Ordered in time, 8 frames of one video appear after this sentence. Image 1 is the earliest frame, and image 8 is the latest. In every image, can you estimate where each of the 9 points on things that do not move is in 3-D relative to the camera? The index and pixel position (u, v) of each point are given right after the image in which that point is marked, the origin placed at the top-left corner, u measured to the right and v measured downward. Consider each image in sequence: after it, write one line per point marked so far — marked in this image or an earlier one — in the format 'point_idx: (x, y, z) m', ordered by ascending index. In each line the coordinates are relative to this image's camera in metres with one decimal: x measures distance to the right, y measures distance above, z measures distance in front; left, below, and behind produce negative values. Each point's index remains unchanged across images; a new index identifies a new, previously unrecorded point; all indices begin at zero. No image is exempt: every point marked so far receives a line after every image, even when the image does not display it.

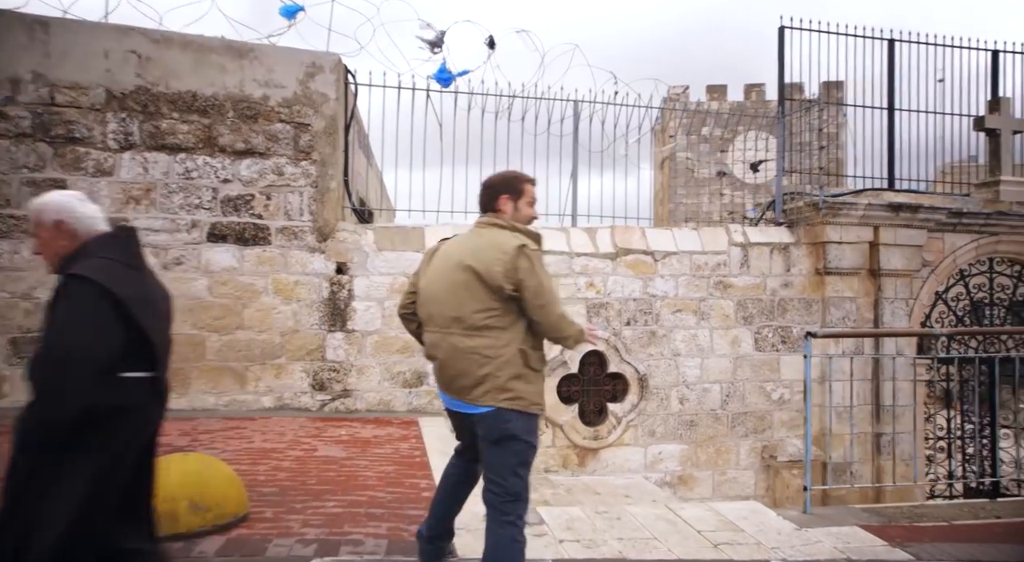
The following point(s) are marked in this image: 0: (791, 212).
0: (+2.5, +0.6, +5.8) m
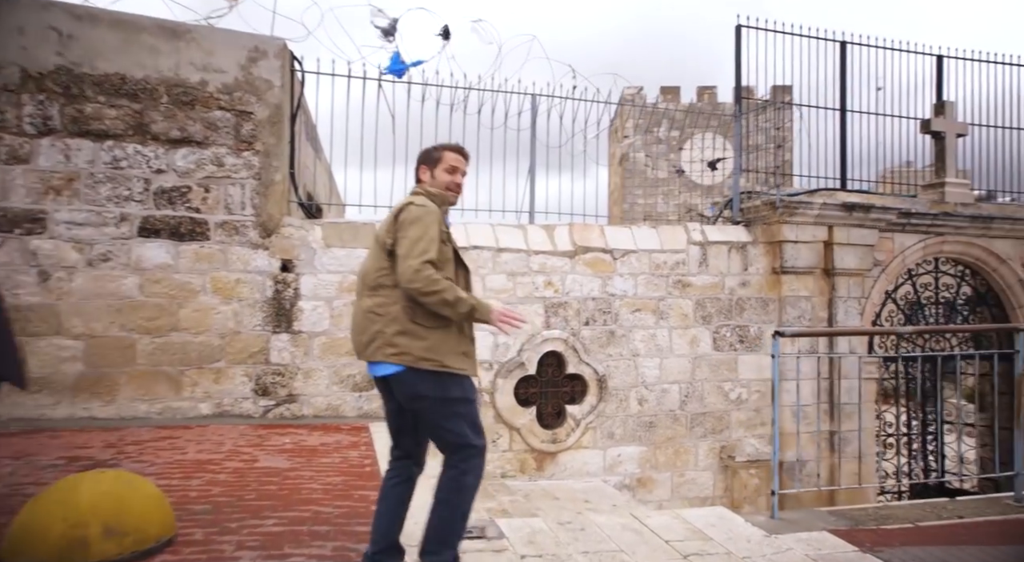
0: (+2.1, +0.6, +5.8) m
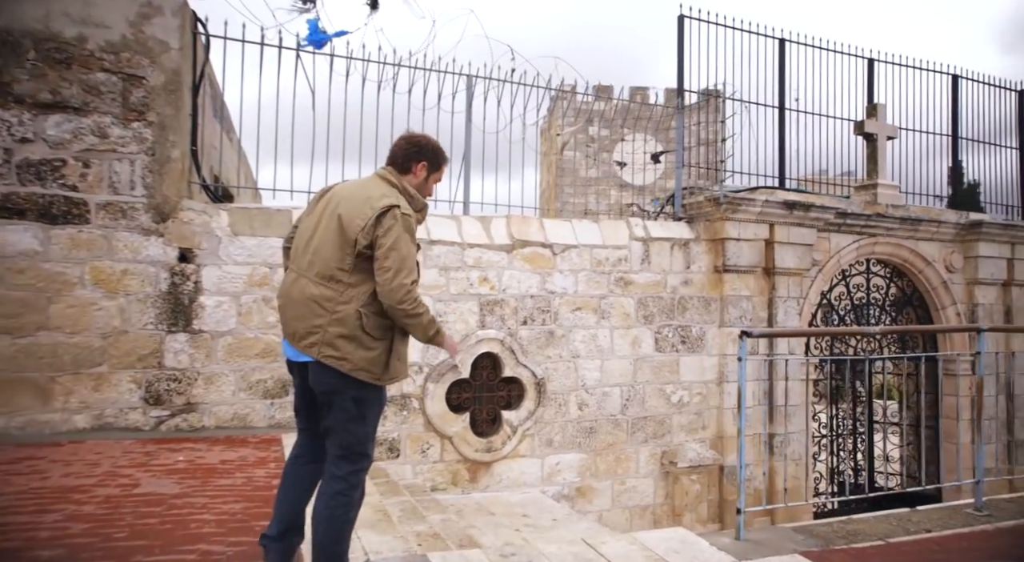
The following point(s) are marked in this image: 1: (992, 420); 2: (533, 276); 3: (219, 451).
0: (+1.6, +0.7, +5.6) m
1: (+5.0, -1.4, +6.6) m
2: (+0.2, 0.0, +4.9) m
3: (-1.6, -0.9, +3.5) m
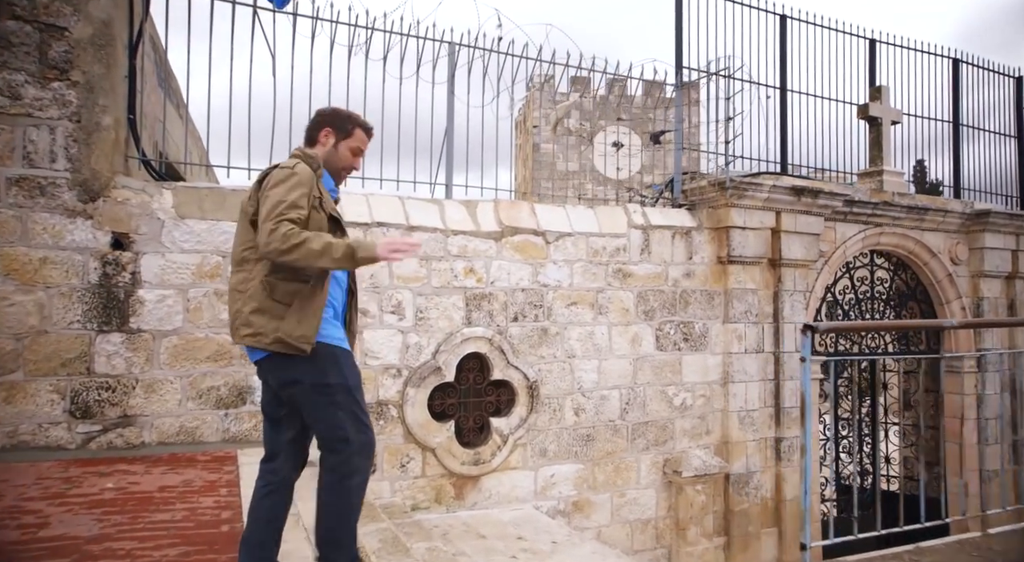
0: (+1.5, +0.7, +5.2) m
1: (+4.9, -1.4, +6.3) m
2: (+0.1, +0.1, +4.4) m
3: (-1.6, -0.9, +2.9) m
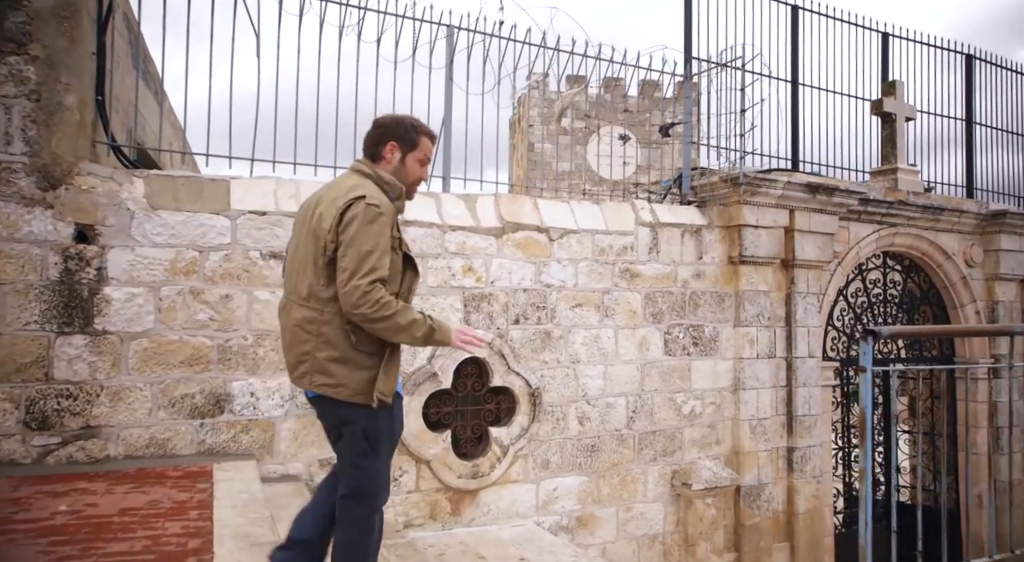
0: (+1.5, +0.7, +4.9) m
1: (+4.8, -1.4, +6.1) m
2: (+0.1, +0.1, +4.1) m
3: (-1.6, -0.9, +2.6) m
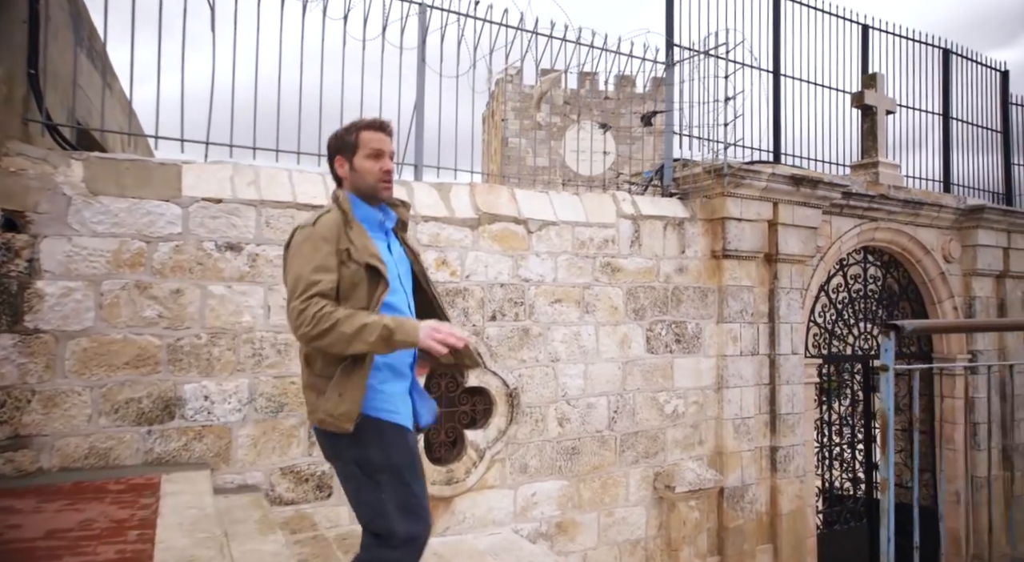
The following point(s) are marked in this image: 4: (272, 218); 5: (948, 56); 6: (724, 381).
0: (+1.3, +0.8, +4.7) m
1: (+4.6, -1.4, +6.1) m
2: (-0.1, +0.1, +3.9) m
3: (-1.7, -0.8, +2.3) m
4: (-1.2, +0.3, +3.3) m
5: (+4.5, +2.3, +6.5) m
6: (+1.5, -0.7, +4.6) m
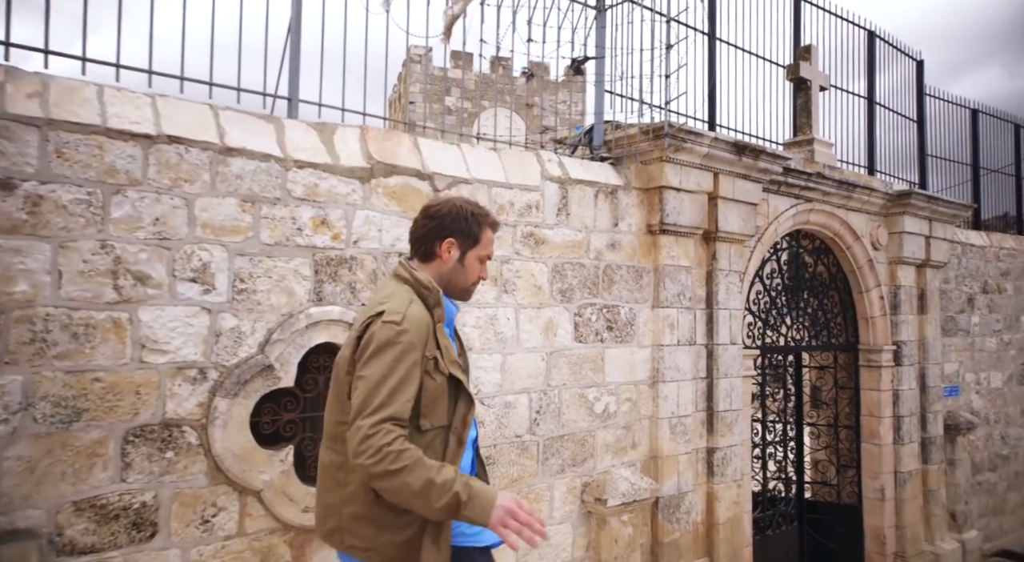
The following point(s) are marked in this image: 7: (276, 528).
0: (+0.7, +0.9, +4.1) m
1: (+3.7, -1.3, +5.9) m
2: (-0.5, +0.3, +3.1) m
3: (-1.9, -0.7, +1.3) m
4: (-1.6, +0.5, +2.3) m
5: (+3.6, +2.4, +6.4) m
6: (+0.9, -0.6, +4.0) m
7: (-1.0, -1.0, +2.6) m
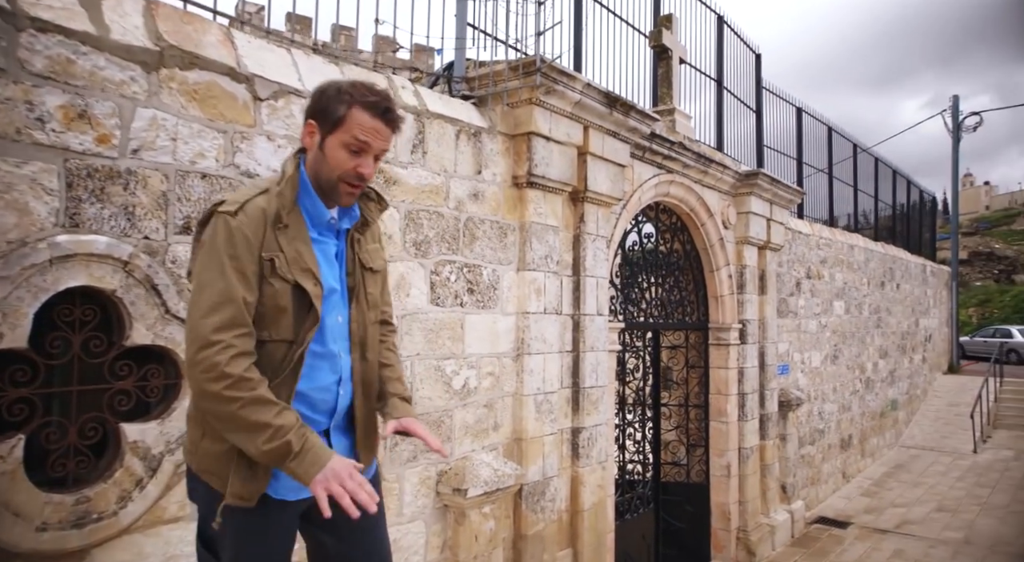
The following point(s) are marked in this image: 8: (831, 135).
0: (-0.2, +1.1, +3.6) m
1: (+2.3, -1.1, +6.1) m
2: (-1.1, +0.5, +2.3) m
3: (-2.0, -0.4, +0.2) m
4: (-2.0, +0.8, +1.3) m
5: (+2.1, +2.6, +6.5) m
6: (+0.1, -0.4, +3.5) m
7: (-1.5, -0.8, +1.7) m
8: (+4.6, +2.1, +9.2) m
